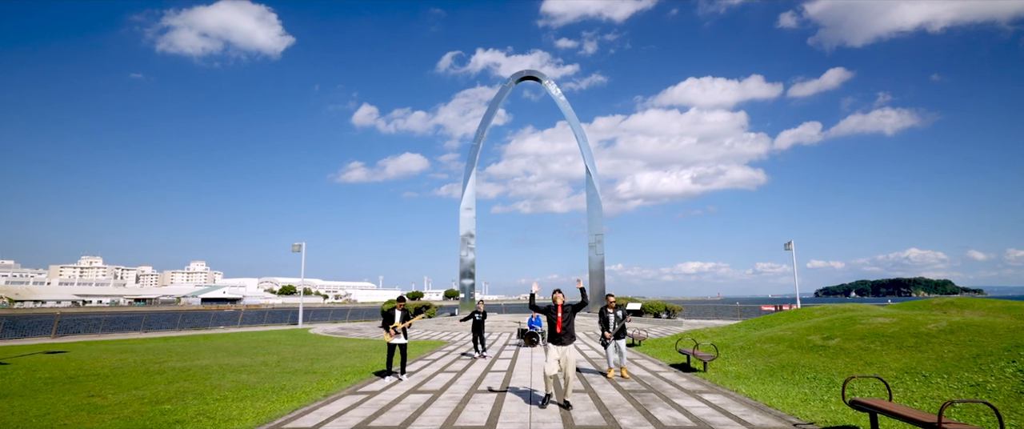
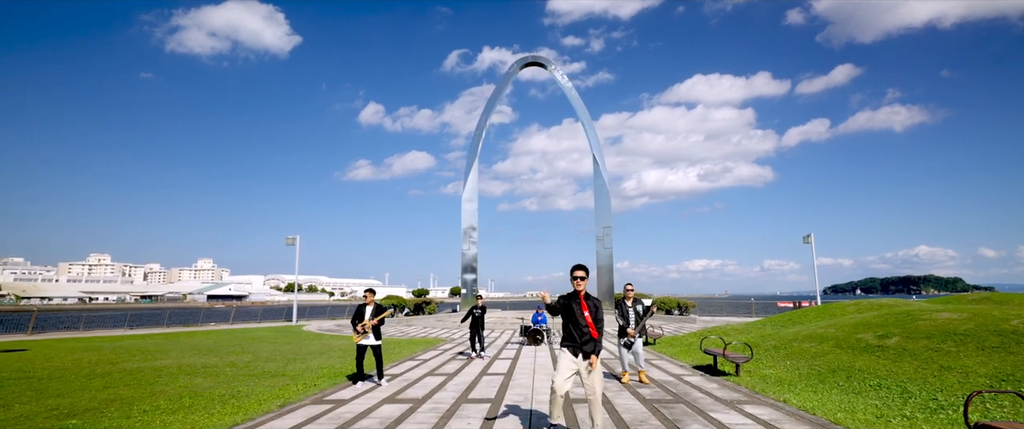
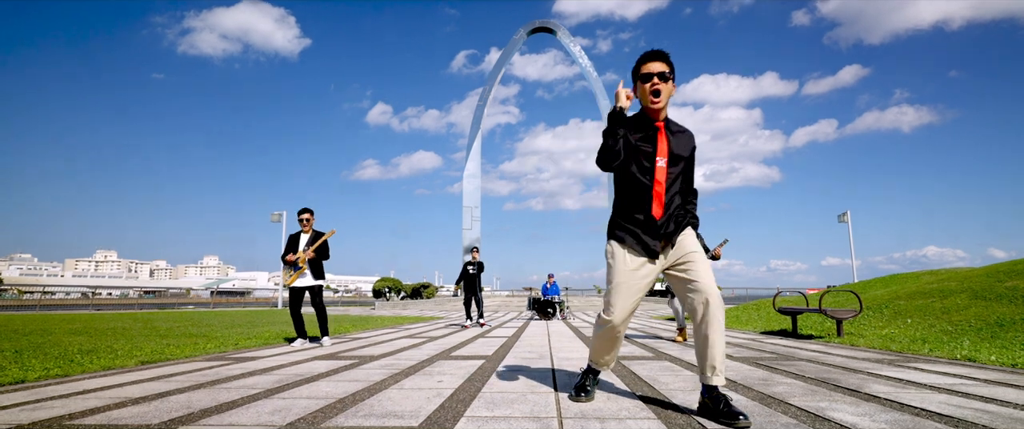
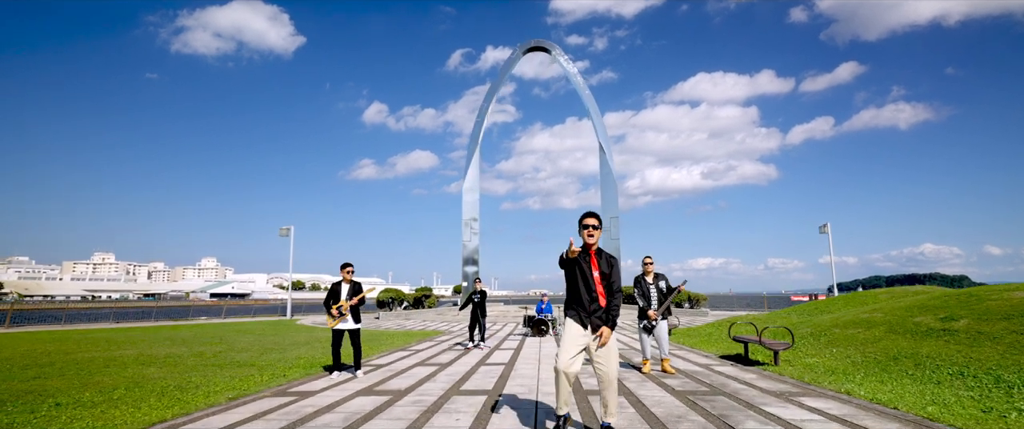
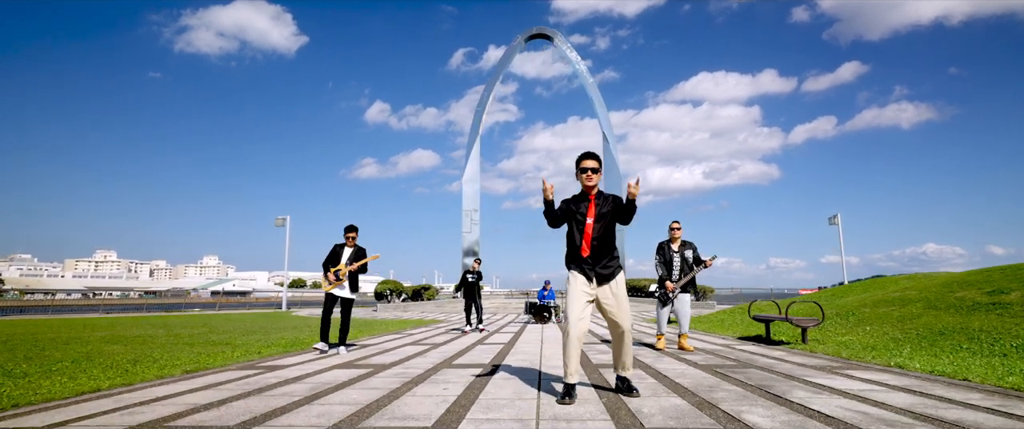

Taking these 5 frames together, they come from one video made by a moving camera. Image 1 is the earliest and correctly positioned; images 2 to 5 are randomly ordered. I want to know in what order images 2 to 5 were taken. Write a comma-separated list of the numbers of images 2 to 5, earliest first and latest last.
2, 4, 5, 3
